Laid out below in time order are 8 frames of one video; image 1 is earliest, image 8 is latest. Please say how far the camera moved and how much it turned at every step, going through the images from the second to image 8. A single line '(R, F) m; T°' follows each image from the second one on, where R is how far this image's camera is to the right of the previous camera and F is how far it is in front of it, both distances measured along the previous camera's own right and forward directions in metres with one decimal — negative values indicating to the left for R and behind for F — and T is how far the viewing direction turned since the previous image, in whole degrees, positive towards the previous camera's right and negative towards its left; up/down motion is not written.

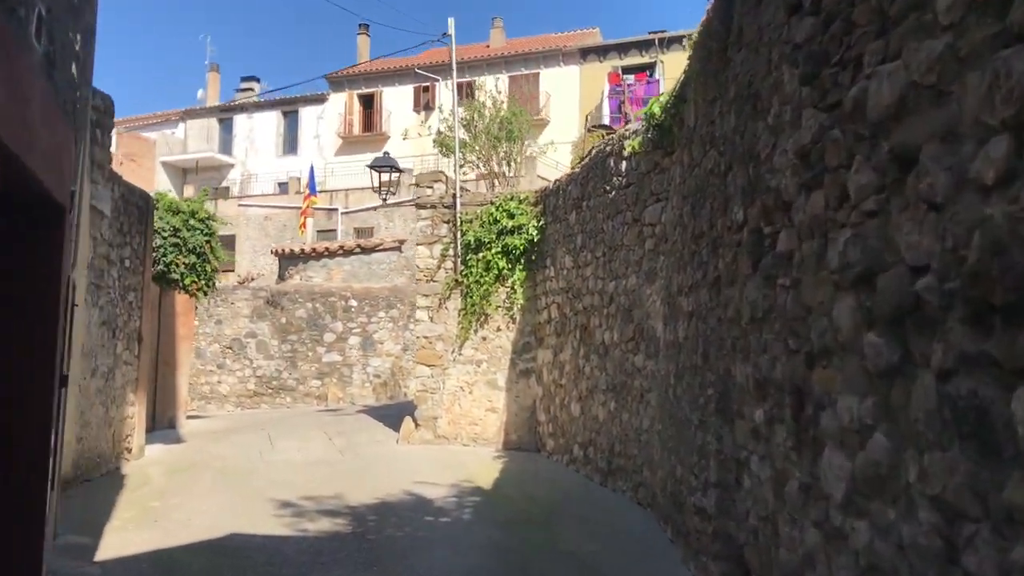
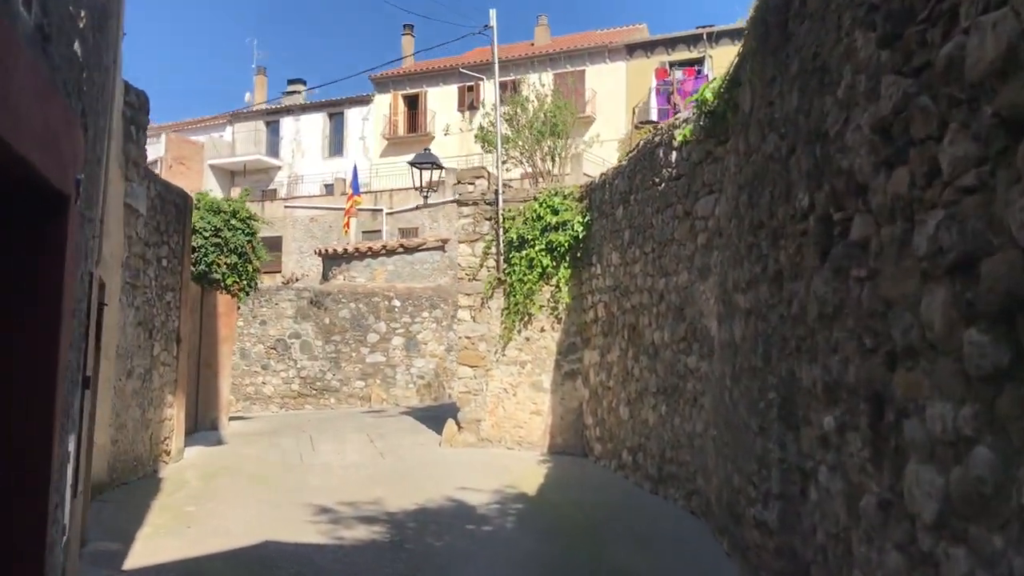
(0.0, +0.3) m; -3°
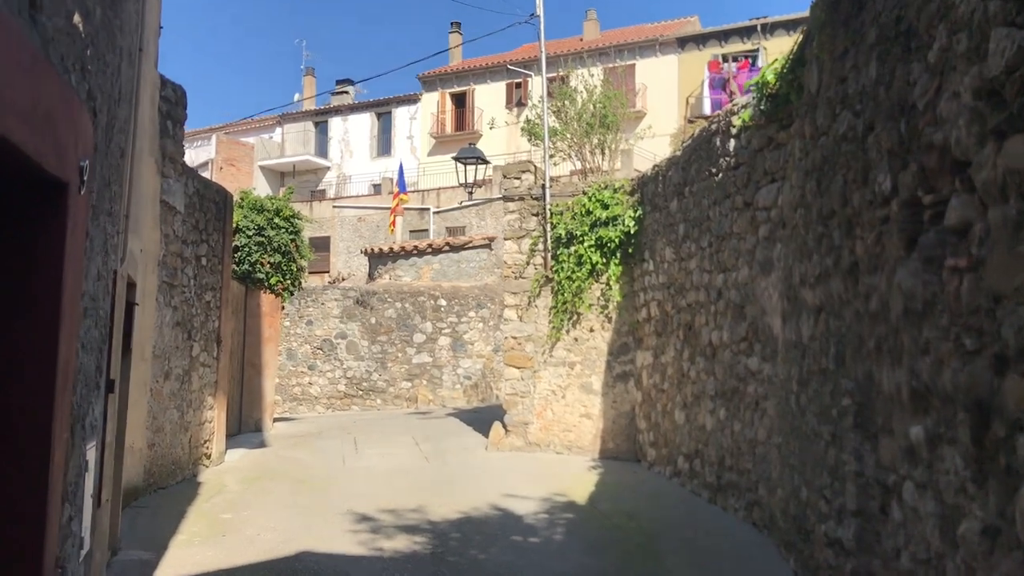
(0.0, +0.3) m; -3°
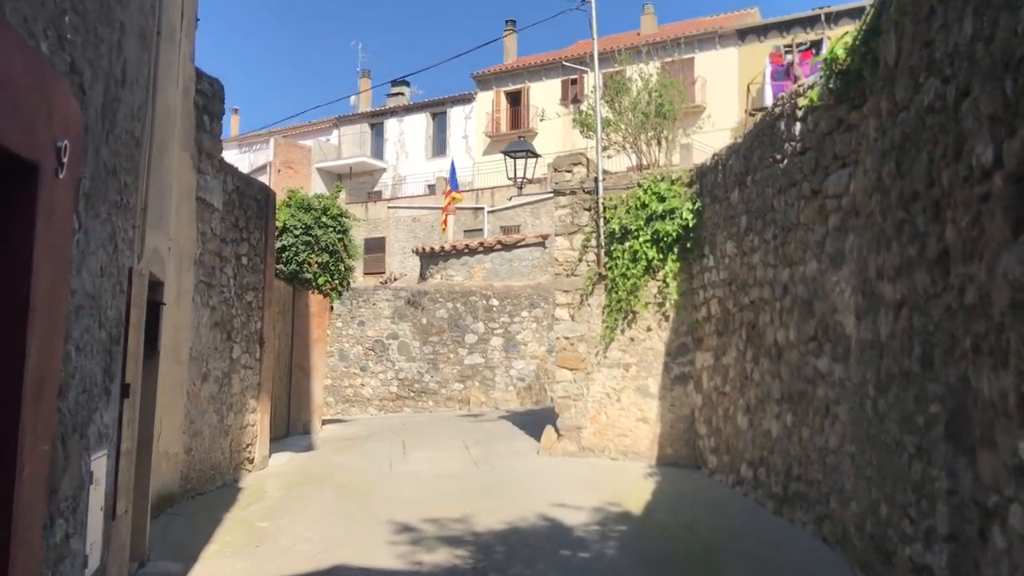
(+0.1, +0.4) m; -4°
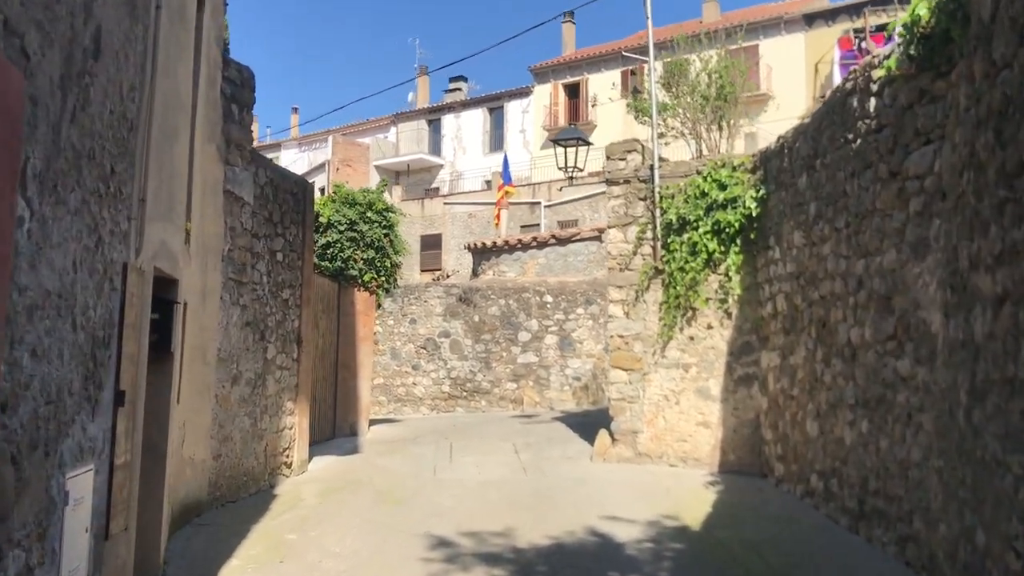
(+0.1, +0.5) m; -4°
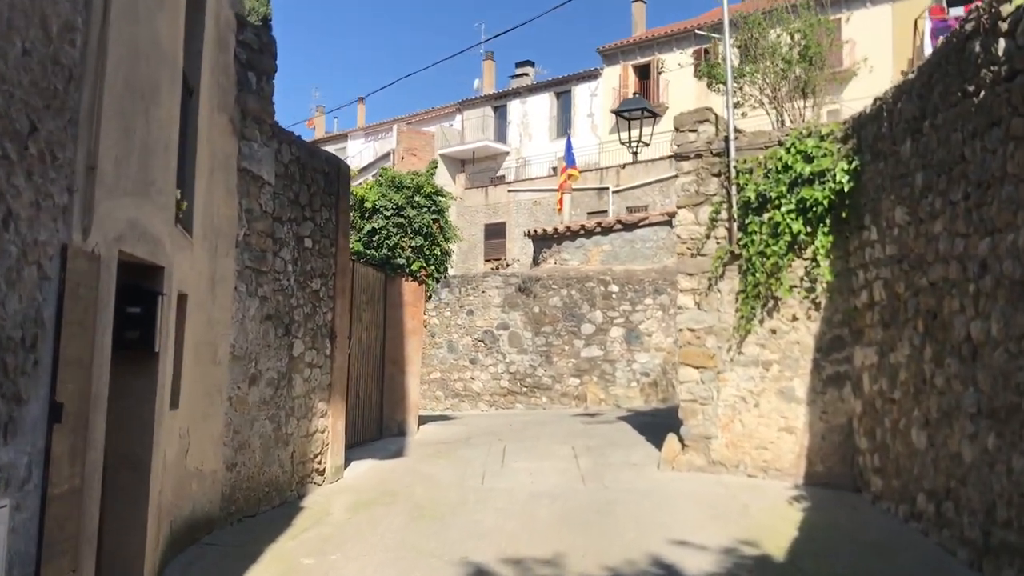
(+0.1, +0.9) m; -5°
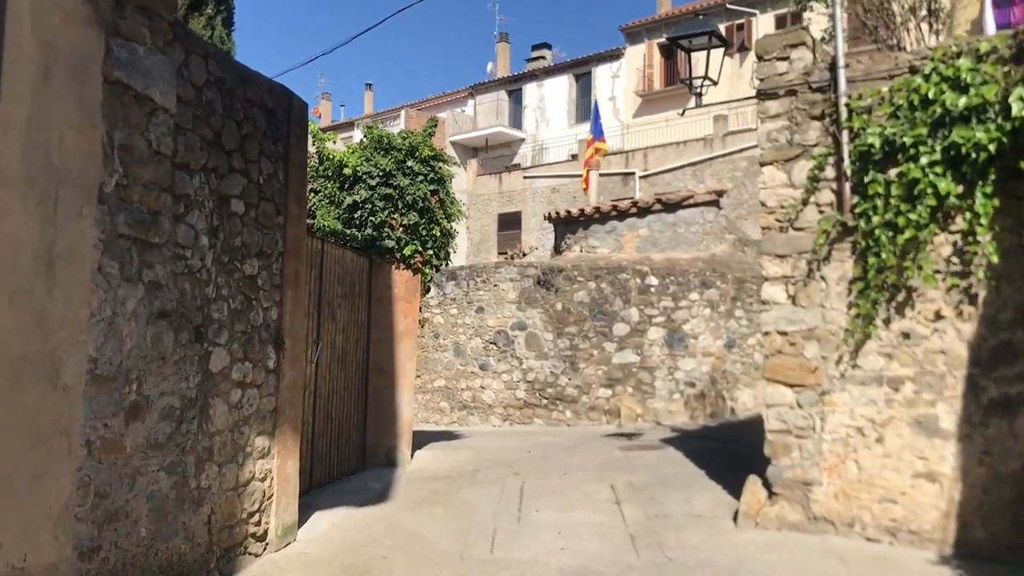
(0.0, +2.1) m; -1°
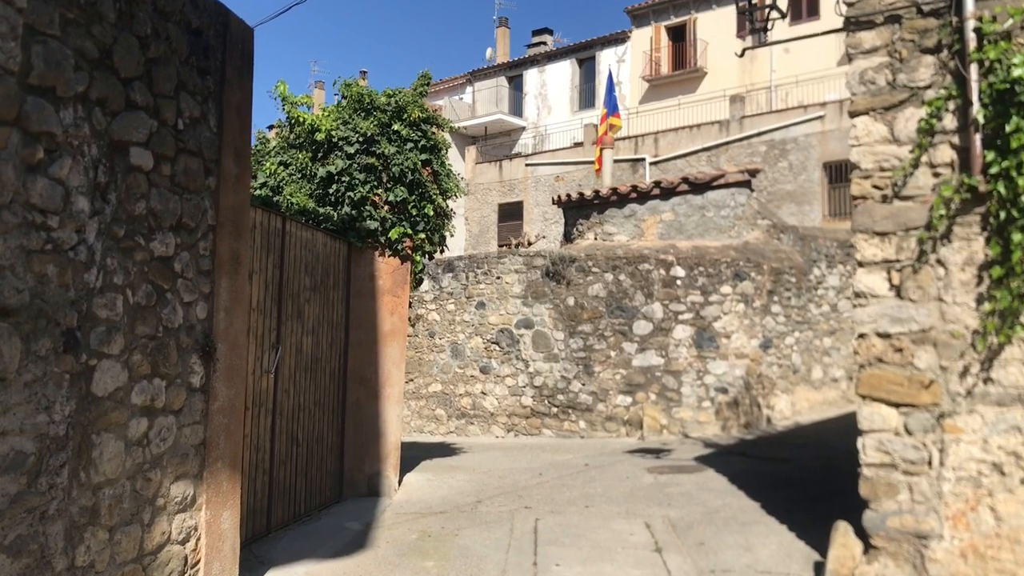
(-0.1, +1.4) m; 0°
